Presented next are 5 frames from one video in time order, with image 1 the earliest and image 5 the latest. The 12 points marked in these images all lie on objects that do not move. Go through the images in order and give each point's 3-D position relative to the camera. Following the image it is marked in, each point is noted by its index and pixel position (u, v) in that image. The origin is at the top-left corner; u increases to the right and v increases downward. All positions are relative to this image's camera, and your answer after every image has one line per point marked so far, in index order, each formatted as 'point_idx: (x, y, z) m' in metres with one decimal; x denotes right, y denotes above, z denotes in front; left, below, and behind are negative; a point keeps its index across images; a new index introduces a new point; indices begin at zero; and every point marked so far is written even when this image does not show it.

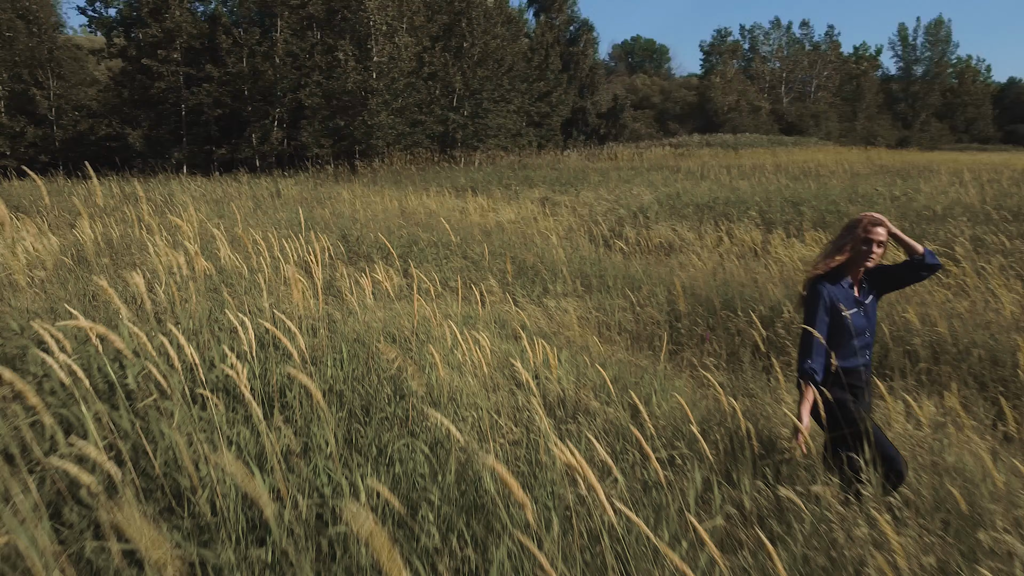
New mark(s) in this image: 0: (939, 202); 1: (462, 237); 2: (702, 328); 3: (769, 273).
0: (+4.3, +0.9, +8.5) m
1: (-0.4, +0.4, +6.8) m
2: (+1.1, -0.2, +4.9) m
3: (+1.8, +0.1, +6.0) m
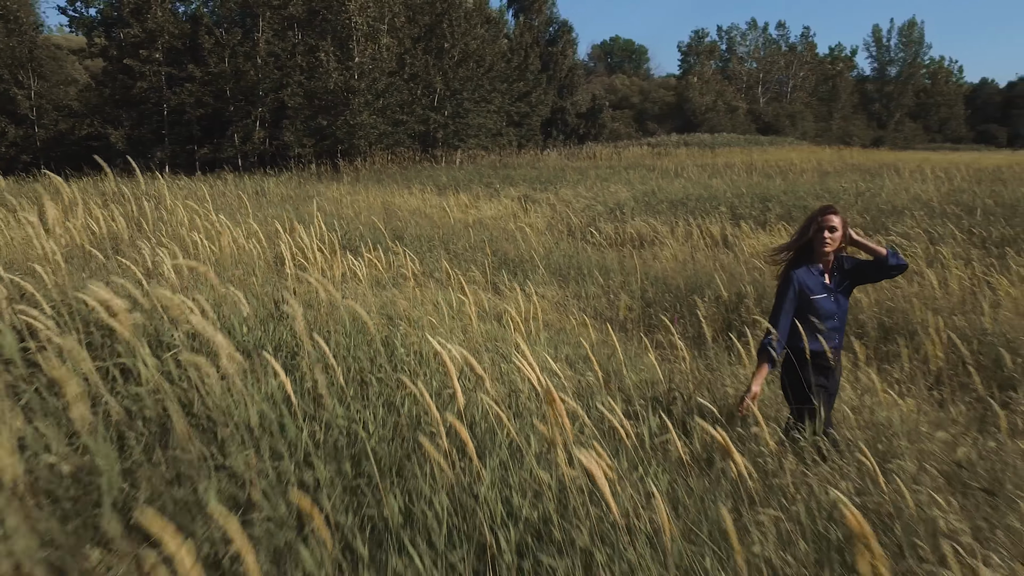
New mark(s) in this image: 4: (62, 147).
0: (+4.1, +1.0, +8.9) m
1: (-0.6, +0.5, +7.2) m
2: (+1.0, -0.1, +5.3) m
3: (+1.7, +0.2, +6.4) m
4: (-10.7, +3.3, +19.9) m
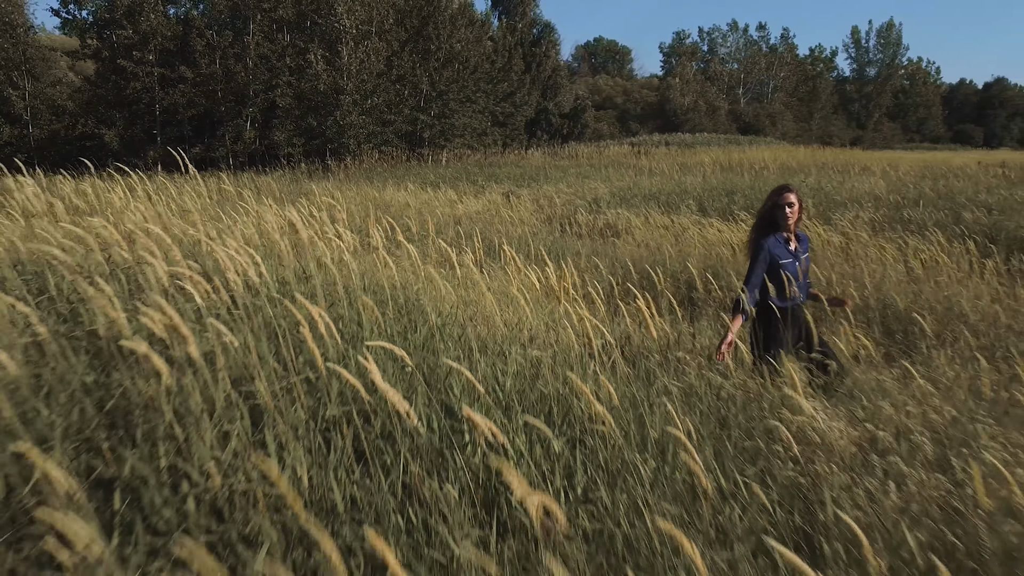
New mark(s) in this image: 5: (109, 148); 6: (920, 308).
0: (+4.0, +1.1, +9.8) m
1: (-0.7, +0.6, +7.9) m
2: (+0.9, 0.0, +6.0) m
3: (+1.5, +0.4, +7.2) m
4: (-11.1, +3.4, +20.5) m
5: (-8.9, +3.1, +18.6) m
6: (+2.4, -0.1, +4.8) m
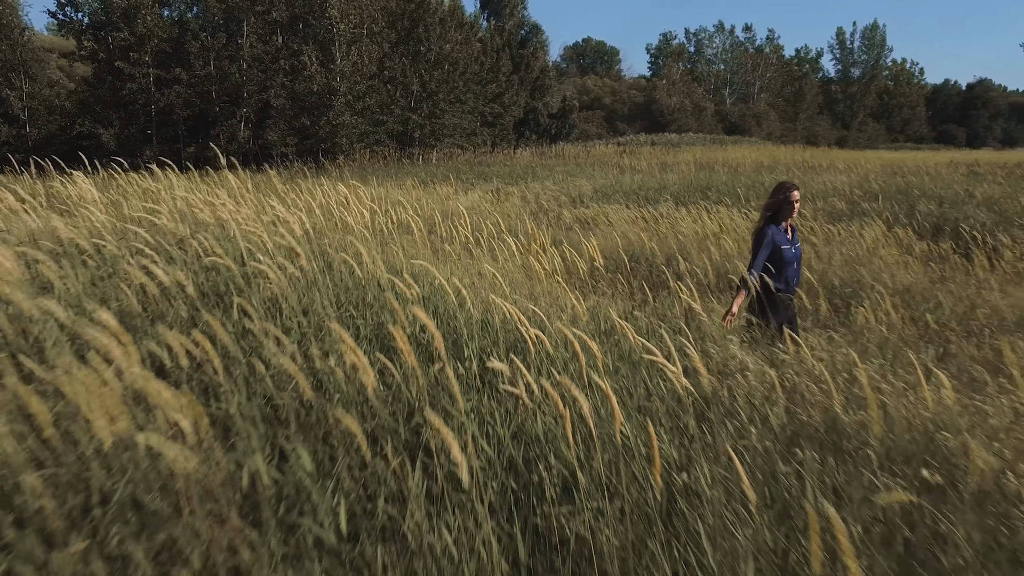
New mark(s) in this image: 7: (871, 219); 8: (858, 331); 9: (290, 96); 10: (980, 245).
0: (+3.8, +1.3, +10.5) m
1: (-0.9, +0.8, +8.5) m
2: (+0.8, +0.1, +6.7) m
3: (+1.4, +0.5, +7.8) m
4: (-11.4, +3.5, +21.0) m
5: (-9.2, +3.2, +19.2) m
6: (+2.3, +0.1, +5.5) m
7: (+3.4, +0.7, +8.1) m
8: (+1.7, -0.2, +4.2) m
9: (-4.7, +4.1, +17.9) m
10: (+3.8, +0.4, +6.8) m
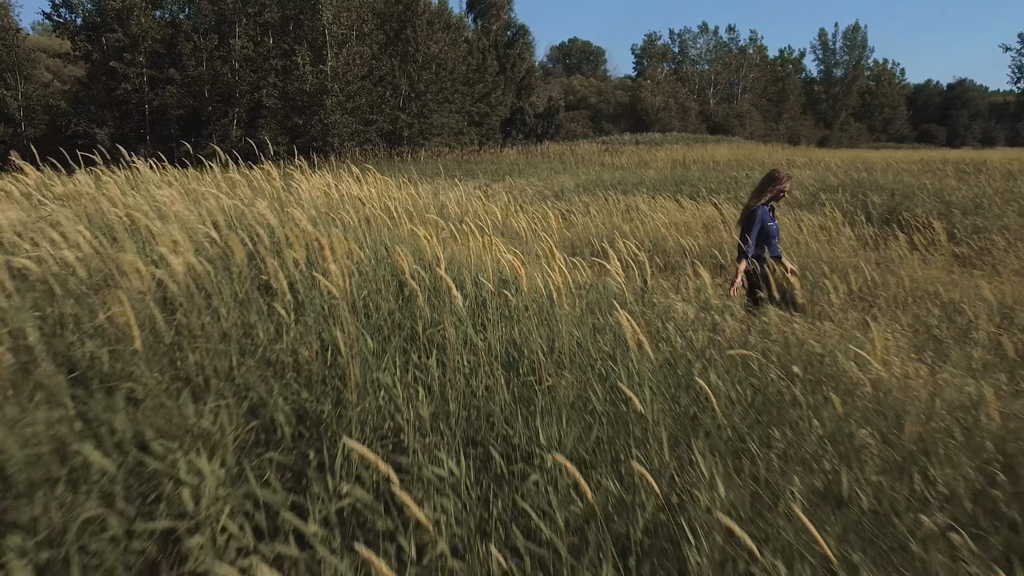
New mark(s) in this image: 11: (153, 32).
0: (+3.6, +1.4, +11.2) m
1: (-1.0, +0.9, +9.2) m
2: (+0.6, +0.3, +7.4) m
3: (+1.3, +0.7, +8.6) m
4: (-11.7, +3.7, +21.5) m
5: (-9.5, +3.3, +19.7) m
6: (+2.2, +0.2, +6.3) m
7: (+3.3, +0.8, +8.8) m
8: (+1.6, -0.1, +4.9) m
9: (-5.0, +4.2, +18.6) m
10: (+3.7, +0.5, +7.6) m
11: (-7.9, +5.7, +18.8) m
